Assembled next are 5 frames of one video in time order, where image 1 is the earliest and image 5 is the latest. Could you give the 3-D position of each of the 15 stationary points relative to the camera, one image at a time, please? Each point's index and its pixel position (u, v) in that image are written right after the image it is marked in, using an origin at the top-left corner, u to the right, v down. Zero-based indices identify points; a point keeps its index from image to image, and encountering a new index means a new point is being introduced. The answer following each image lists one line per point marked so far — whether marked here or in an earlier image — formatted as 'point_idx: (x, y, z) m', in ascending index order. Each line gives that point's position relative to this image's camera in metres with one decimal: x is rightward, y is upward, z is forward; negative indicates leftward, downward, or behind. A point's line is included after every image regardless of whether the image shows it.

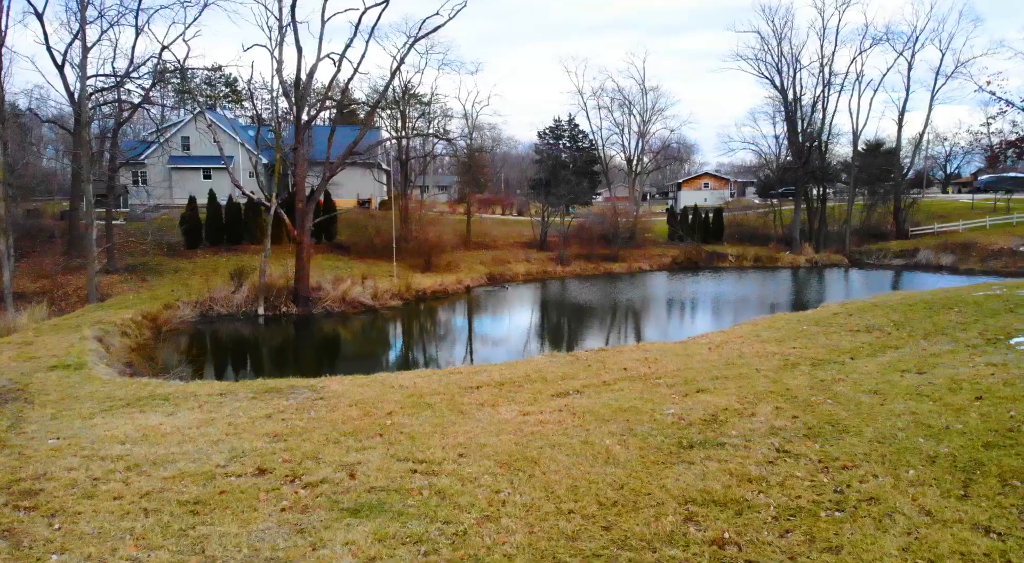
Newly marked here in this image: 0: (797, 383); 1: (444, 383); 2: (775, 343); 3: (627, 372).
0: (+3.9, -1.3, +10.2) m
1: (-0.9, -1.5, +10.5) m
2: (+4.9, -1.1, +14.1) m
3: (+1.7, -1.3, +11.0) m
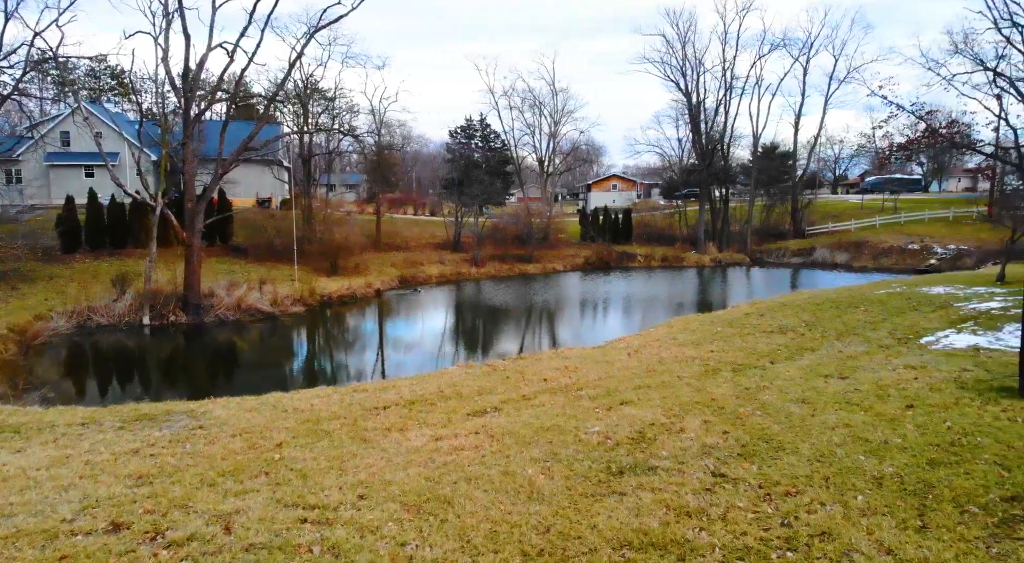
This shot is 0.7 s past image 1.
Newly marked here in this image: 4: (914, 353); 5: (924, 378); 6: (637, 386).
0: (+2.7, -1.4, +9.8) m
1: (-2.1, -1.6, +9.4) m
2: (+3.3, -1.2, +13.7) m
3: (+0.5, -1.4, +10.3) m
4: (+6.5, -1.1, +12.0) m
5: (+5.3, -1.2, +9.6) m
6: (+1.7, -1.4, +10.0) m
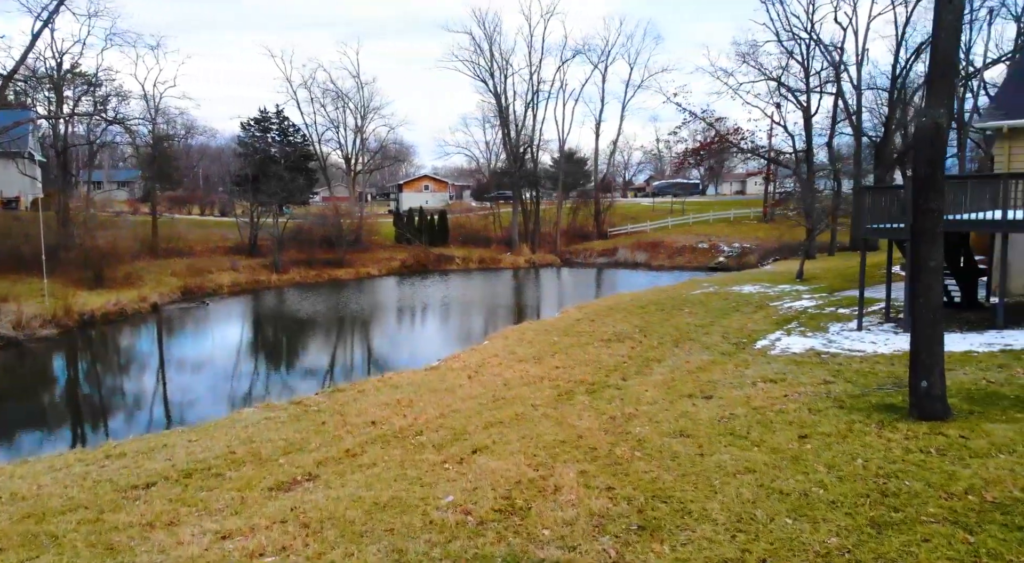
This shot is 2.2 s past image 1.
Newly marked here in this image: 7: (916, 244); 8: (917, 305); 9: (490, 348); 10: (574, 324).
0: (+0.8, -1.5, +8.3) m
1: (-3.8, -1.8, +6.7) m
2: (+0.4, -1.3, +12.3) m
3: (-1.5, -1.6, +8.2) m
4: (+3.9, -1.2, +11.3) m
5: (+3.3, -1.3, +8.8) m
6: (-0.3, -1.6, +8.2) m
7: (+3.8, +0.4, +7.1) m
8: (+3.8, -0.2, +7.1) m
9: (-0.4, -1.3, +13.9) m
10: (+1.3, -0.9, +15.9) m
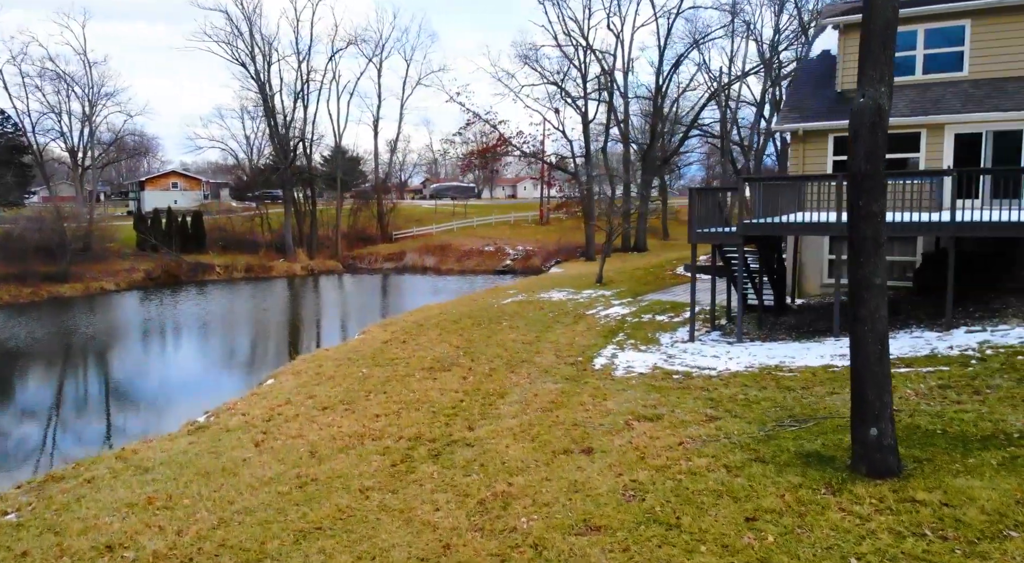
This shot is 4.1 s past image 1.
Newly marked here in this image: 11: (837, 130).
0: (-0.6, -1.8, +5.9) m
1: (-4.5, -2.2, +3.0) m
2: (-2.2, -1.6, +9.6) m
3: (-2.7, -2.0, +5.1) m
4: (+1.4, -1.4, +9.7) m
5: (+1.7, -1.5, +7.1) m
6: (-1.6, -1.9, +5.5) m
7: (+2.6, +0.2, +5.7) m
8: (+2.6, -0.4, +5.7) m
9: (-3.4, -1.6, +10.9) m
10: (-2.4, -1.2, +13.3) m
11: (+6.8, +3.2, +15.7) m
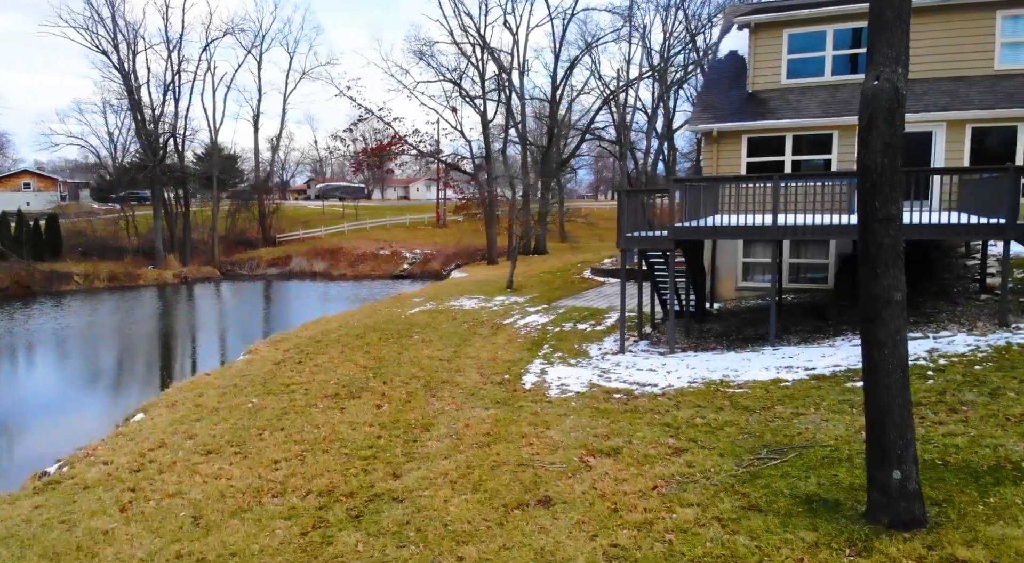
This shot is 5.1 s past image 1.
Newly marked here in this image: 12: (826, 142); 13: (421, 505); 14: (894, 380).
0: (-0.9, -2.0, +4.5) m
1: (-4.2, -2.4, +1.1) m
2: (-3.0, -1.8, +7.9) m
3: (-2.9, -2.1, +3.5) m
4: (+0.5, -1.5, +8.6) m
5: (+1.2, -1.6, +6.1) m
6: (-1.8, -2.0, +4.0) m
7: (+2.3, +0.1, +4.8) m
8: (+2.3, -0.5, +4.8) m
9: (-4.4, -1.8, +9.1) m
10: (-3.8, -1.4, +11.6) m
11: (+4.9, +3.1, +15.3) m
12: (+6.2, +2.8, +14.8) m
13: (-0.7, -1.8, +6.0) m
14: (+2.4, -0.6, +4.8) m
